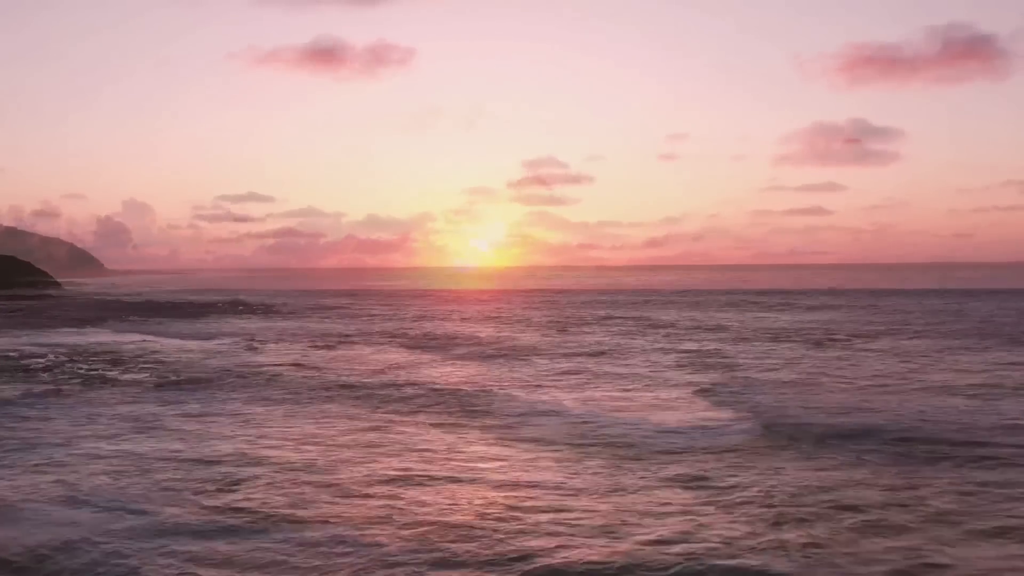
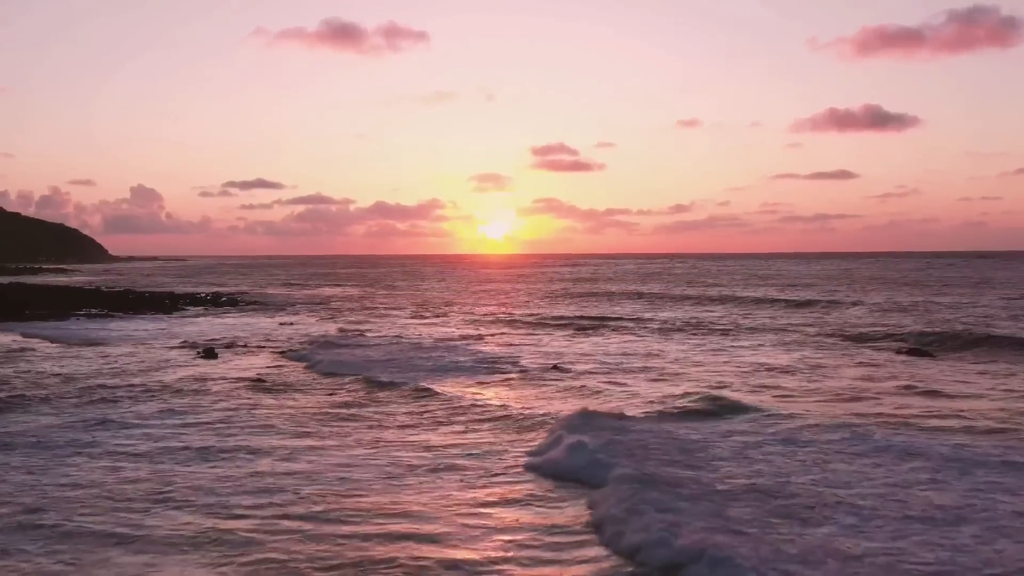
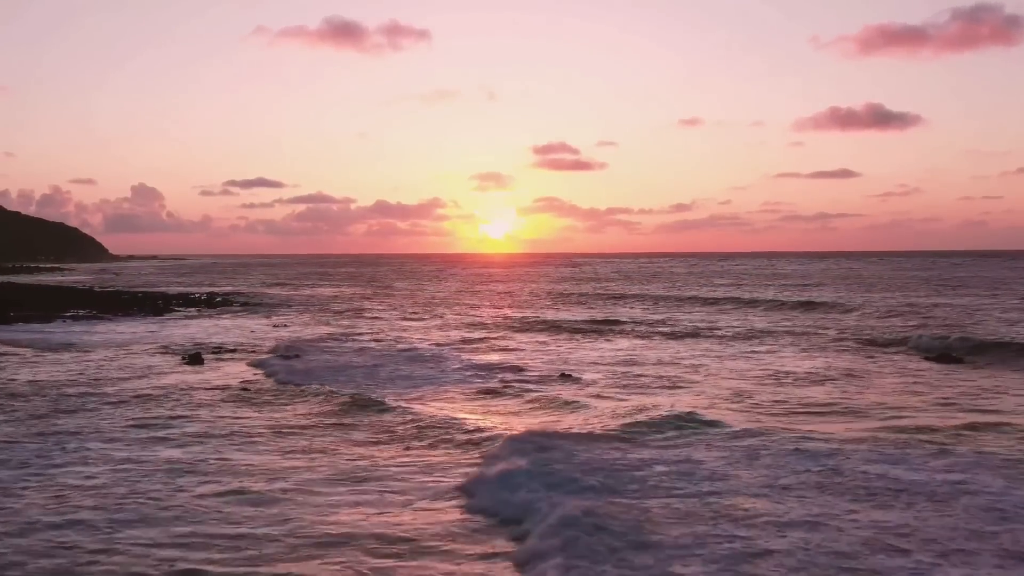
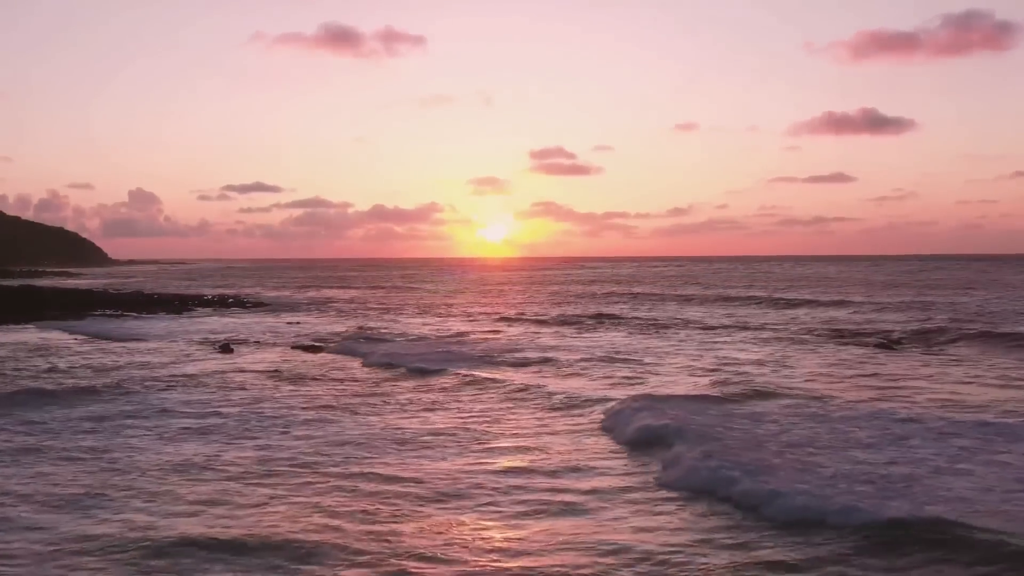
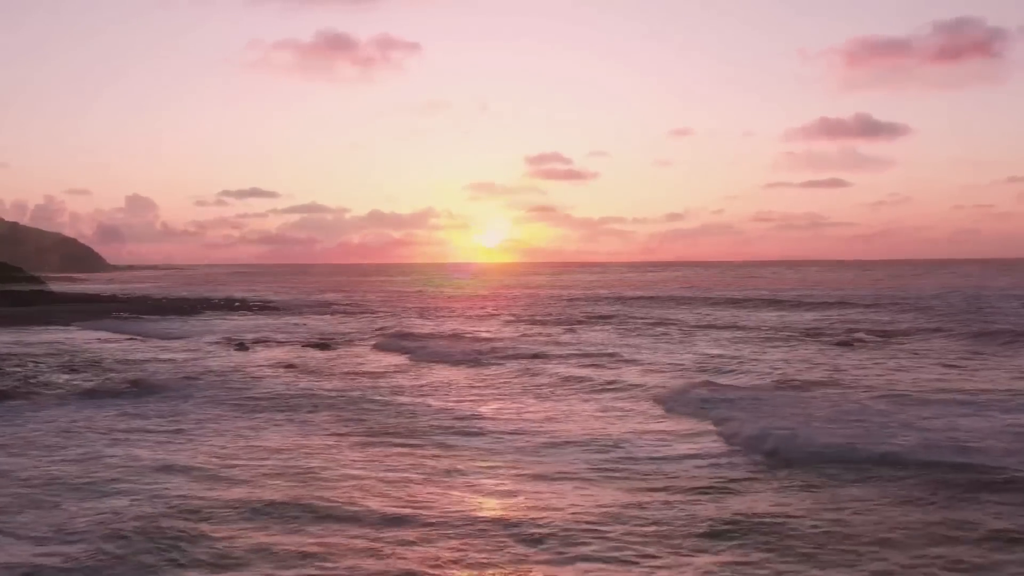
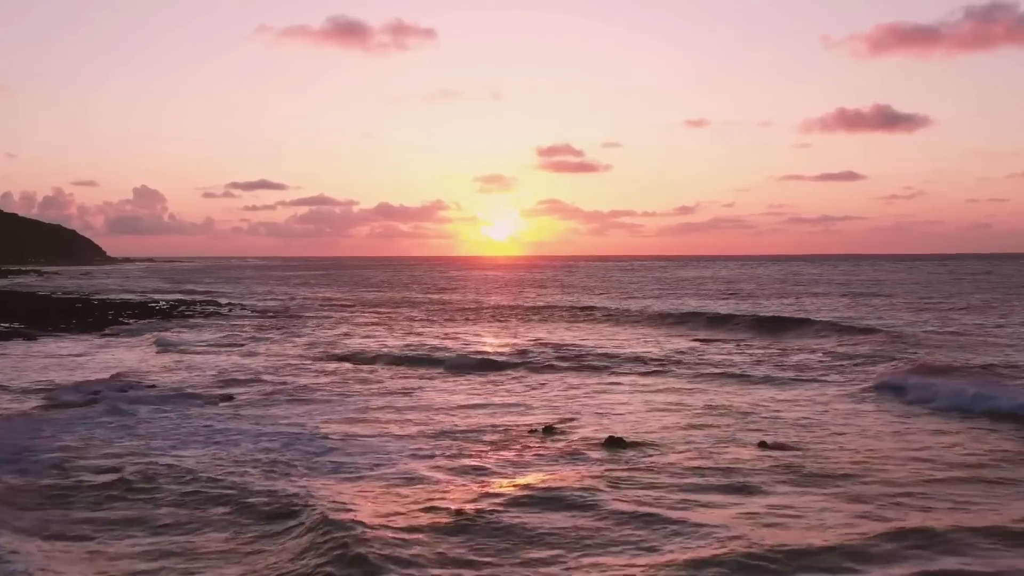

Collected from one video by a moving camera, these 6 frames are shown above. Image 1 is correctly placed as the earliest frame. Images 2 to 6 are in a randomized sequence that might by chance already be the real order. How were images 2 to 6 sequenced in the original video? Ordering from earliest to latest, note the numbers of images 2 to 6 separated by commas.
5, 4, 2, 3, 6
